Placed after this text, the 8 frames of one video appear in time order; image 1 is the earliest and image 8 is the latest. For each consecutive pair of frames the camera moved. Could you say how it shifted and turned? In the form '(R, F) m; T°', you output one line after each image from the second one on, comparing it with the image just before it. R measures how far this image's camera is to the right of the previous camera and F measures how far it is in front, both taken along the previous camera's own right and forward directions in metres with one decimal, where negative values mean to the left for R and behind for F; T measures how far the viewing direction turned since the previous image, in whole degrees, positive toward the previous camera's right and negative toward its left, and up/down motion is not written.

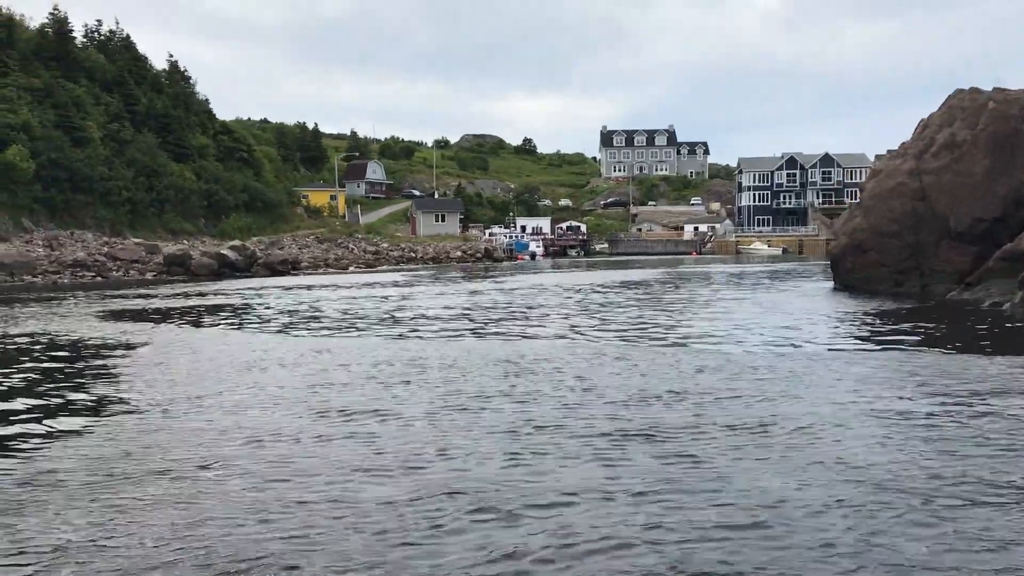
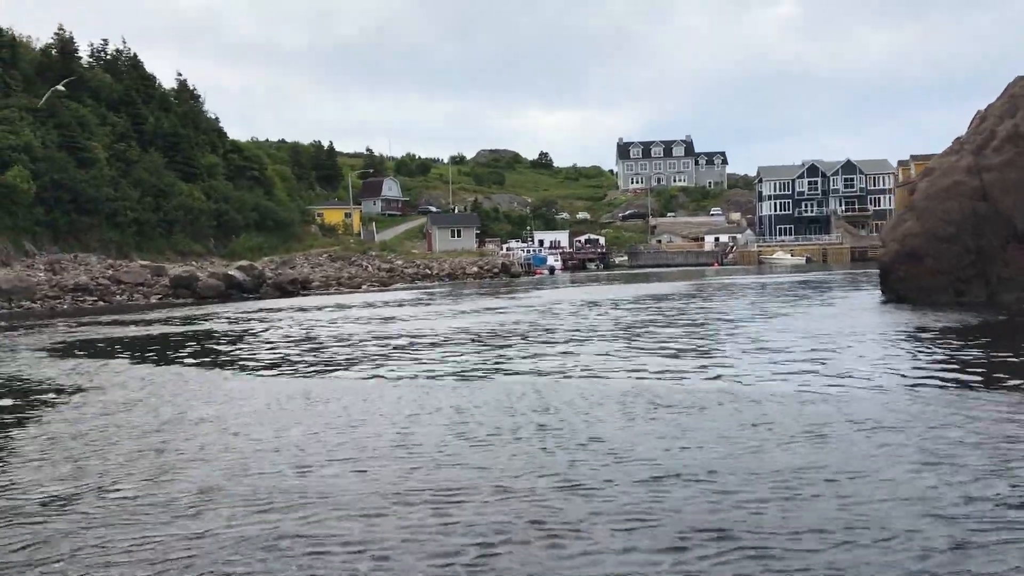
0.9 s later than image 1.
(+0.1, +2.1) m; -1°
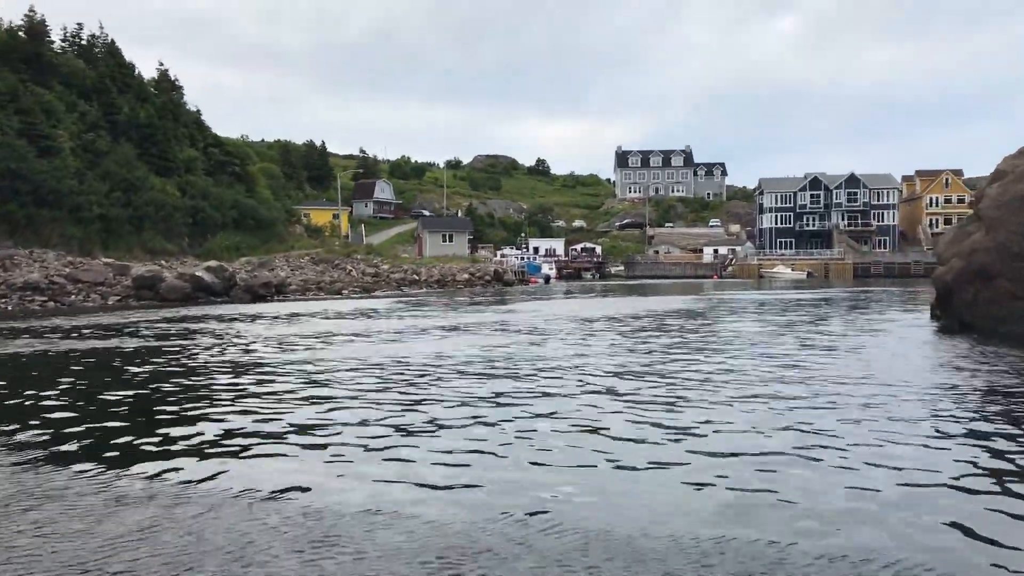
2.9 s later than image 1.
(+0.2, +3.5) m; 0°
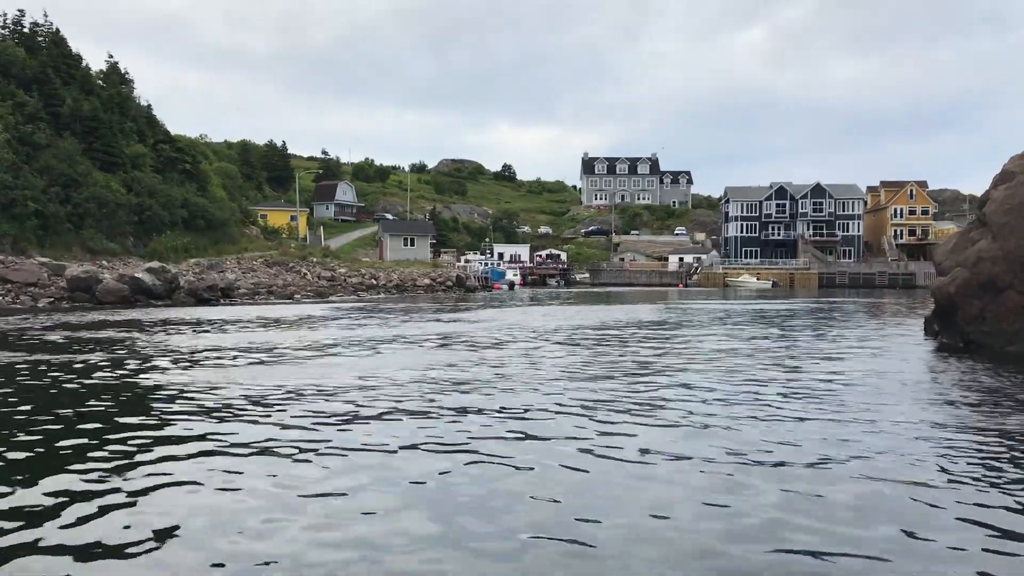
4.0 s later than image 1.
(+0.2, +2.0) m; +2°
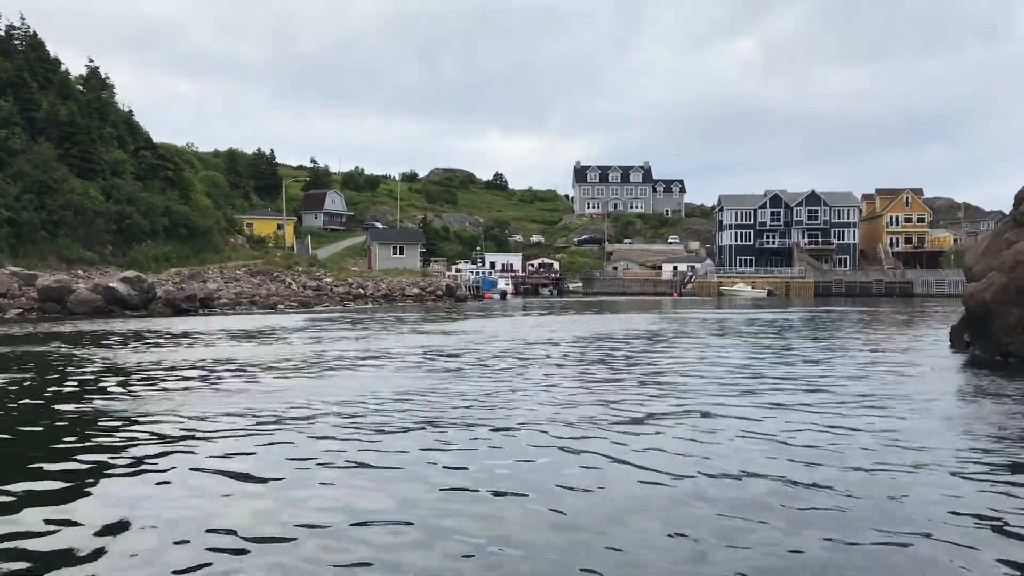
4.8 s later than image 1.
(0.0, +1.7) m; +1°
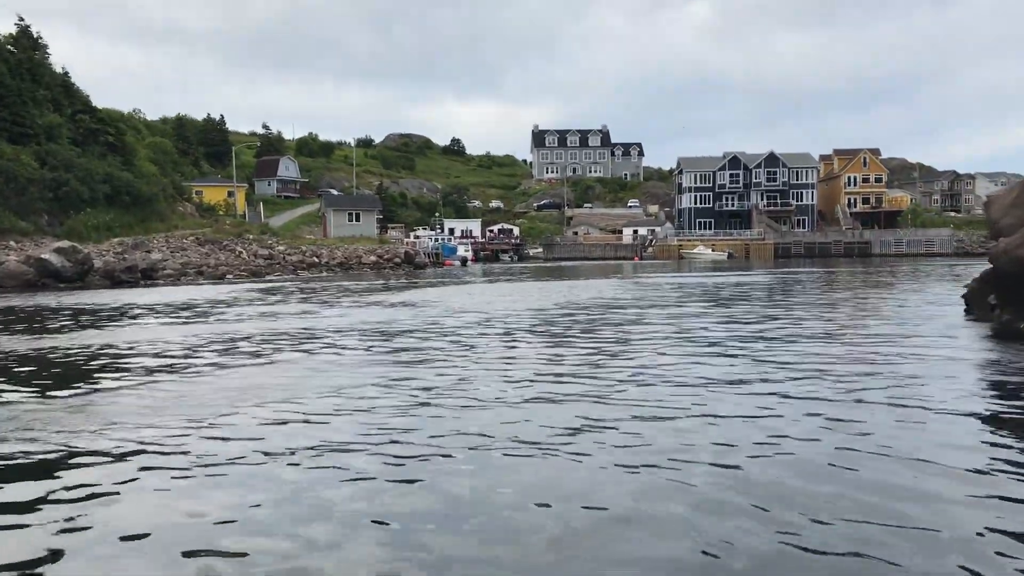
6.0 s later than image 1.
(-0.1, +1.5) m; +3°
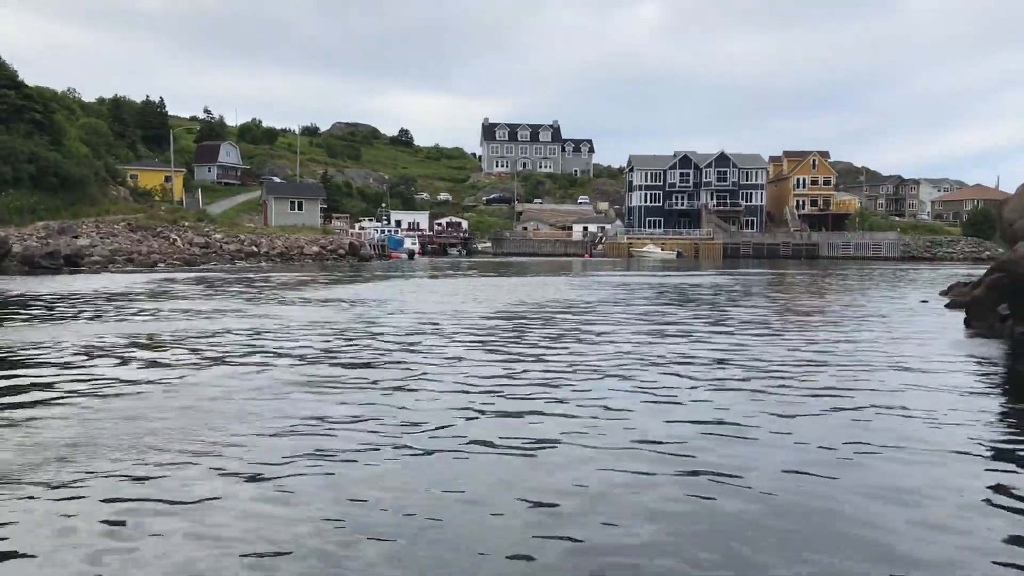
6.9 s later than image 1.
(-0.3, +2.0) m; +4°
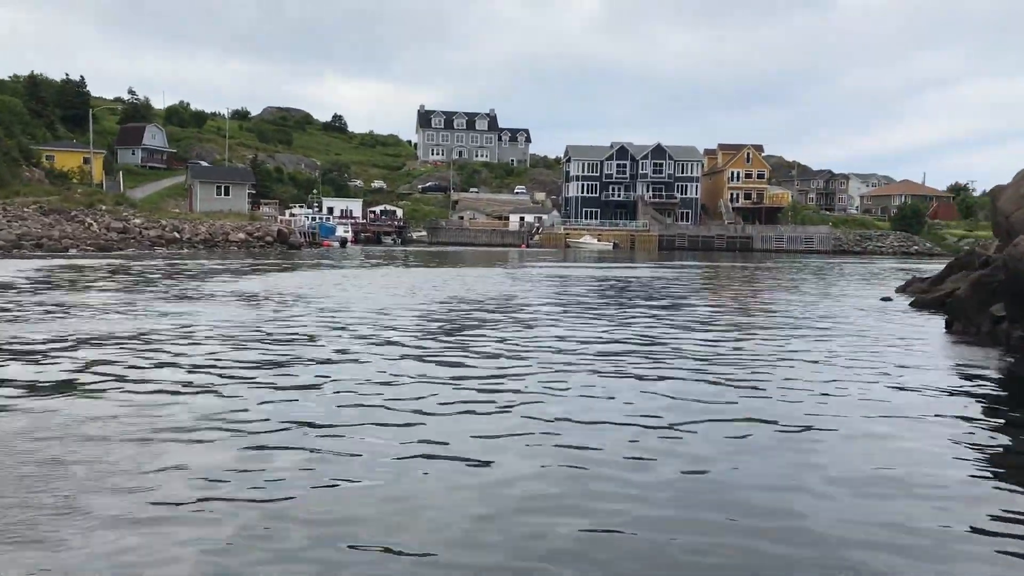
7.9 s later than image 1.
(-0.2, +1.5) m; +5°
